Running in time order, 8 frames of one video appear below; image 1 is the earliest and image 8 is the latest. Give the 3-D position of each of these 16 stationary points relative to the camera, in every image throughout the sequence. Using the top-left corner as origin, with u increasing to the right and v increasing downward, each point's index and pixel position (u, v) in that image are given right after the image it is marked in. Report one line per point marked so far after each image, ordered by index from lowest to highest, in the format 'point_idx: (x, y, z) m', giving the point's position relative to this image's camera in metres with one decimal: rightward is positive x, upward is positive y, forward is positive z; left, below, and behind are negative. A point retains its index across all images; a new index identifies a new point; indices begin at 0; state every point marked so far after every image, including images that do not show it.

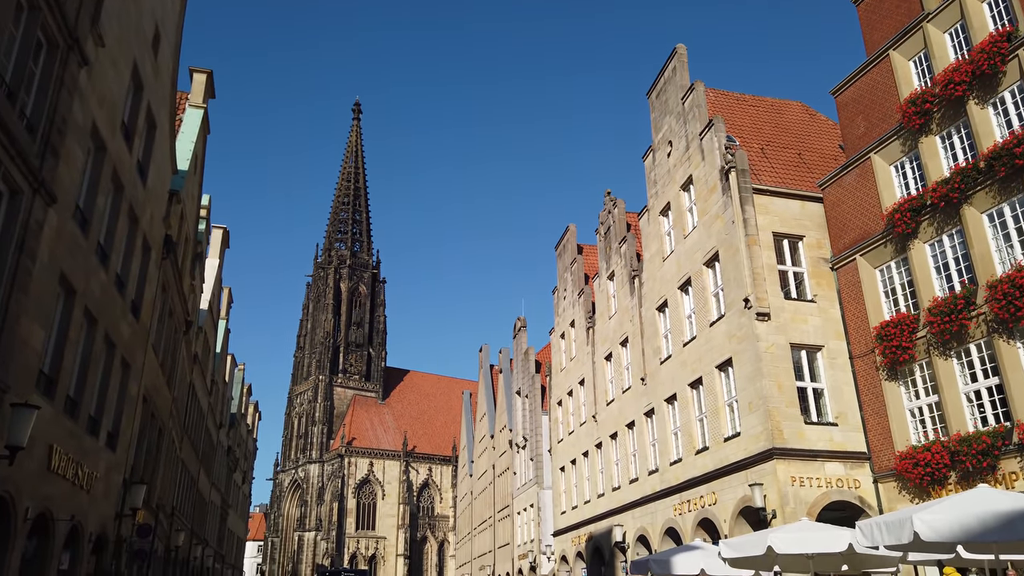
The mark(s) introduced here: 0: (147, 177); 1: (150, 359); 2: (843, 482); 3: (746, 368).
0: (-7.9, +2.4, +16.4) m
1: (-8.7, -1.7, +18.1) m
2: (+8.0, -4.7, +18.3) m
3: (+6.1, -2.1, +19.7) m
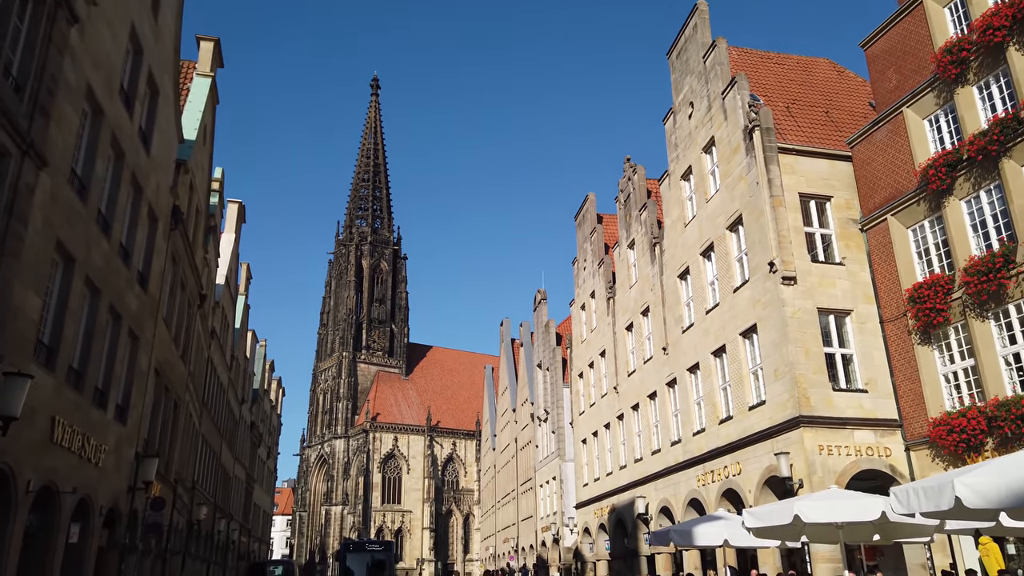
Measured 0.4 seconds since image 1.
0: (-7.6, +3.0, +16.0) m
1: (-8.3, -1.0, +17.9) m
2: (+8.4, -3.8, +17.6) m
3: (+6.5, -1.2, +19.0) m
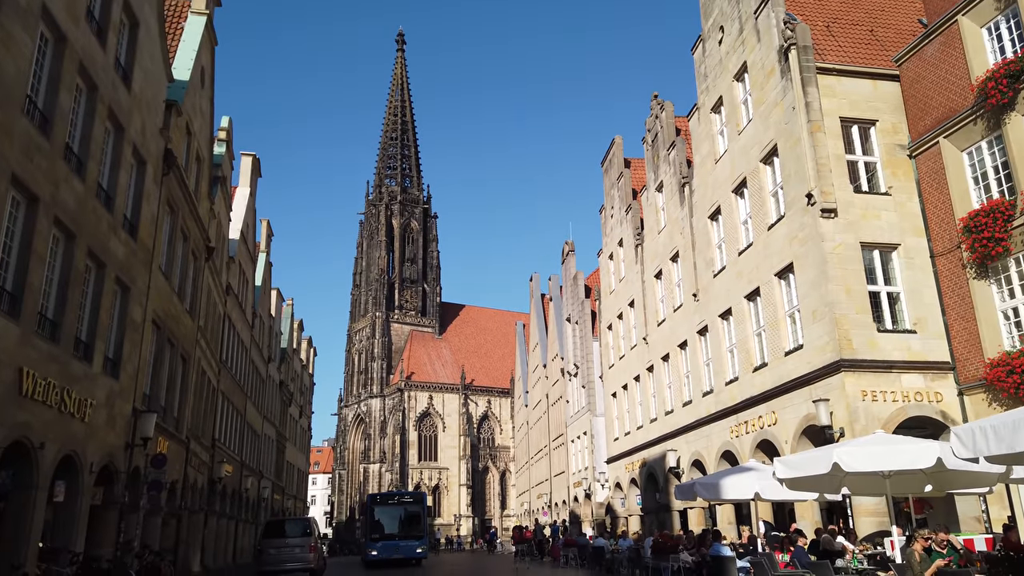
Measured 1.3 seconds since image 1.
0: (-7.5, +4.1, +14.9) m
1: (-8.0, +0.1, +17.0) m
2: (+8.8, -2.3, +16.2) m
3: (+6.9, +0.3, +17.4) m
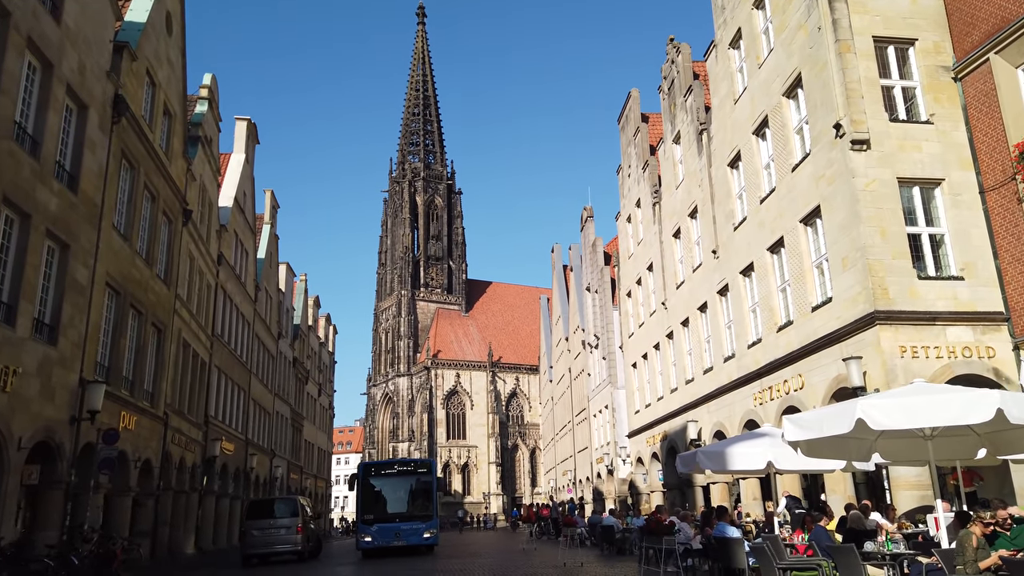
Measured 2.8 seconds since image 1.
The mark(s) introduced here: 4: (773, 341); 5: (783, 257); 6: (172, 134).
0: (-7.9, +4.9, +13.4) m
1: (-8.2, +0.9, +15.6) m
2: (+8.5, -1.2, +14.0) m
3: (+6.6, +1.5, +15.3) m
4: (+6.4, -1.3, +18.5) m
5: (+6.6, +0.7, +18.3) m
6: (-8.9, +4.0, +19.7) m
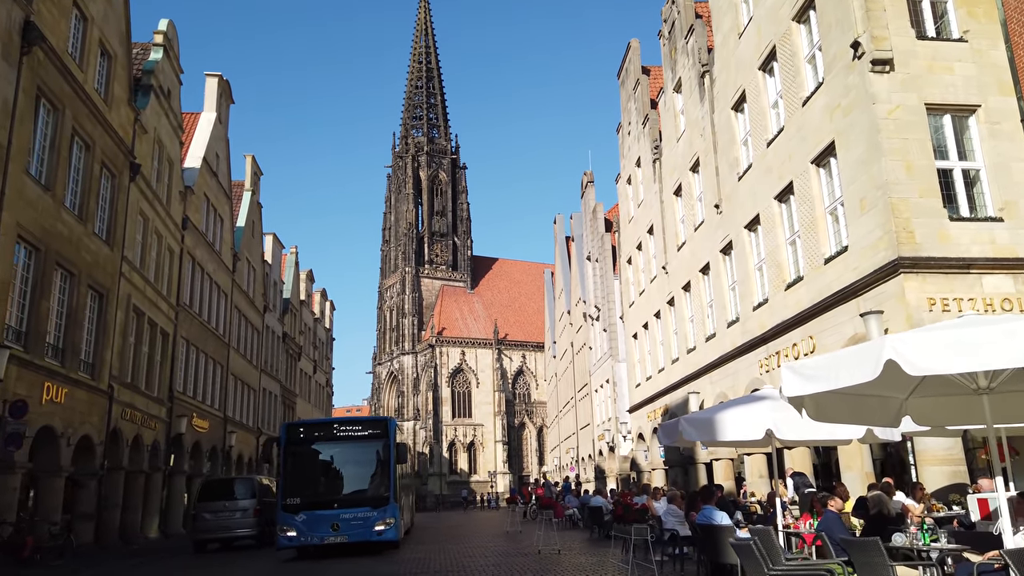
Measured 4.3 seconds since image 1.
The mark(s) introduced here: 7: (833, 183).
0: (-8.6, +5.6, +11.4) m
1: (-8.8, +1.8, +13.7) m
2: (+7.9, -0.2, +11.9) m
3: (+6.0, +2.4, +13.2) m
4: (+5.9, -0.3, +16.5) m
5: (+6.0, +1.7, +16.2) m
6: (-9.4, +4.9, +17.8) m
7: (+6.1, +2.0, +14.5) m
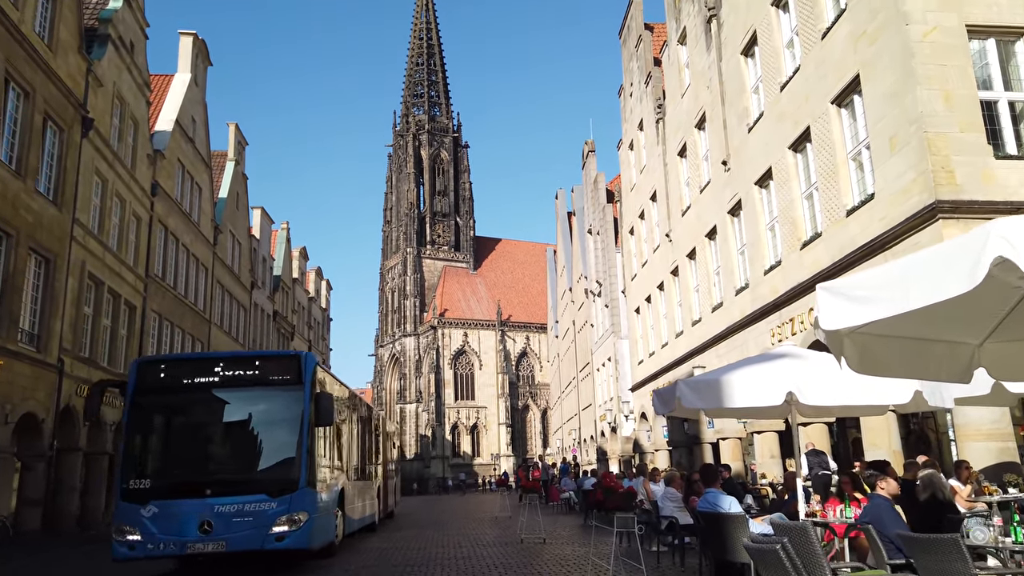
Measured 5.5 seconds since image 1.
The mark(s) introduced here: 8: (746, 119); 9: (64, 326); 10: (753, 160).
0: (-9.0, +6.3, +9.8) m
1: (-9.1, +2.4, +12.2) m
2: (+7.6, +0.5, +10.3) m
3: (+5.7, +3.1, +11.5) m
4: (+5.6, +0.5, +14.8) m
5: (+5.7, +2.5, +14.5) m
6: (-9.7, +5.7, +16.2) m
7: (+5.8, +2.8, +12.8) m
8: (+5.3, +3.9, +17.2) m
9: (-9.8, -0.8, +16.8) m
10: (+5.4, +2.8, +16.8) m
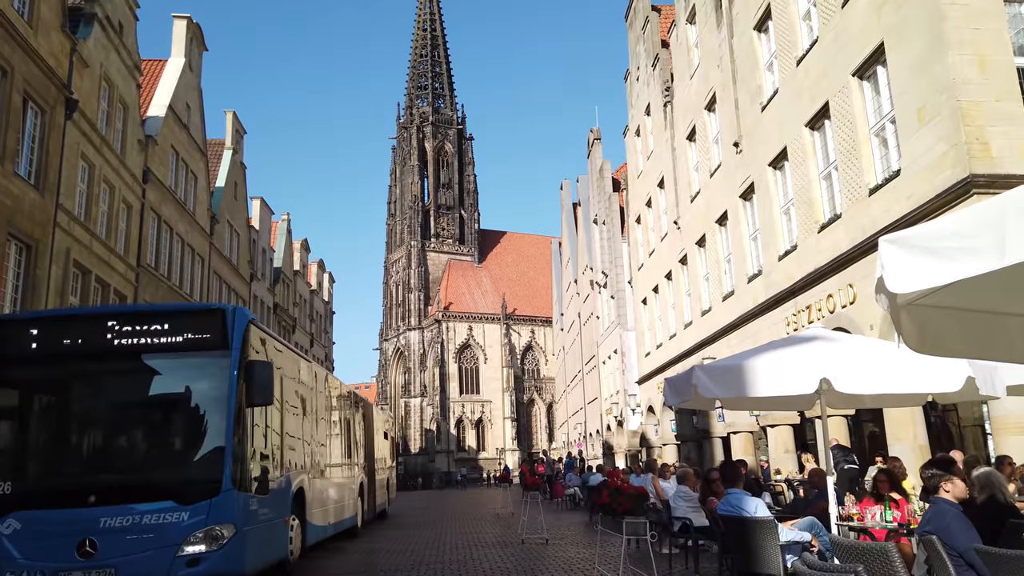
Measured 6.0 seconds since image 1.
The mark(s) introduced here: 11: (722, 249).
0: (-9.0, +6.5, +9.0) m
1: (-9.1, +2.7, +11.5) m
2: (+7.6, +0.7, +9.5) m
3: (+5.7, +3.4, +10.7) m
4: (+5.6, +0.8, +14.0) m
5: (+5.7, +2.8, +13.7) m
6: (-9.7, +5.9, +15.5) m
7: (+5.8, +3.0, +11.9) m
8: (+5.4, +4.1, +16.4) m
9: (-9.8, -0.6, +16.1) m
10: (+5.4, +3.1, +16.0) m
11: (+5.4, +1.0, +19.5) m
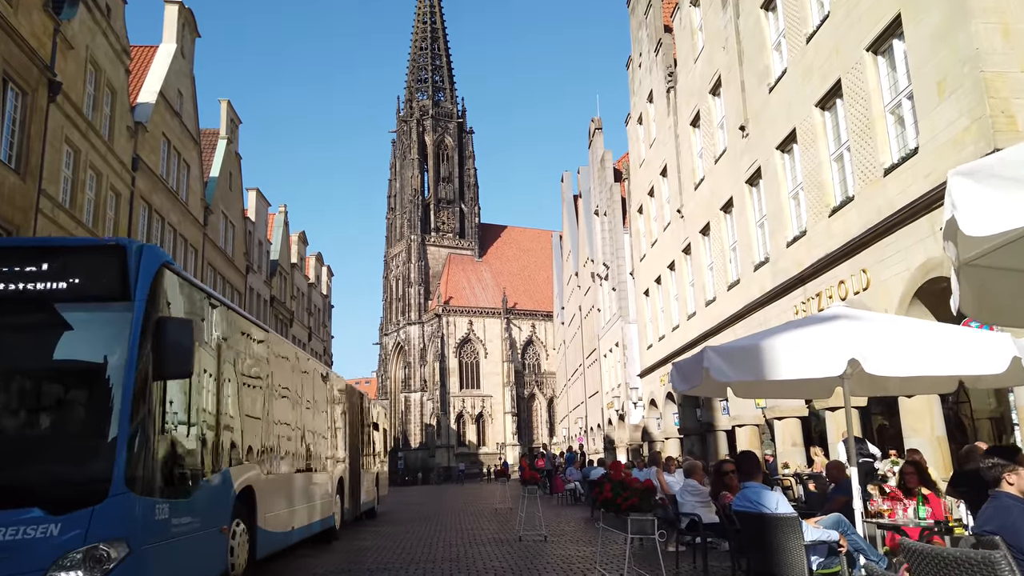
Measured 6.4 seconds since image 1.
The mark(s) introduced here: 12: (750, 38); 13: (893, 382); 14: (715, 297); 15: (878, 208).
0: (-9.0, +6.7, +8.5) m
1: (-9.2, +2.9, +10.9) m
2: (+7.5, +0.9, +8.9) m
3: (+5.6, +3.6, +10.1) m
4: (+5.5, +1.0, +13.5) m
5: (+5.7, +3.0, +13.1) m
6: (-9.8, +6.2, +14.9) m
7: (+5.8, +3.2, +11.4) m
8: (+5.3, +4.4, +15.9) m
9: (-9.8, -0.3, +15.6) m
10: (+5.4, +3.4, +15.4) m
11: (+5.4, +1.3, +19.0) m
12: (+5.2, +5.5, +16.6) m
13: (+4.0, -1.0, +8.0) m
14: (+5.3, -0.2, +19.8) m
15: (+5.6, +1.2, +11.6) m
